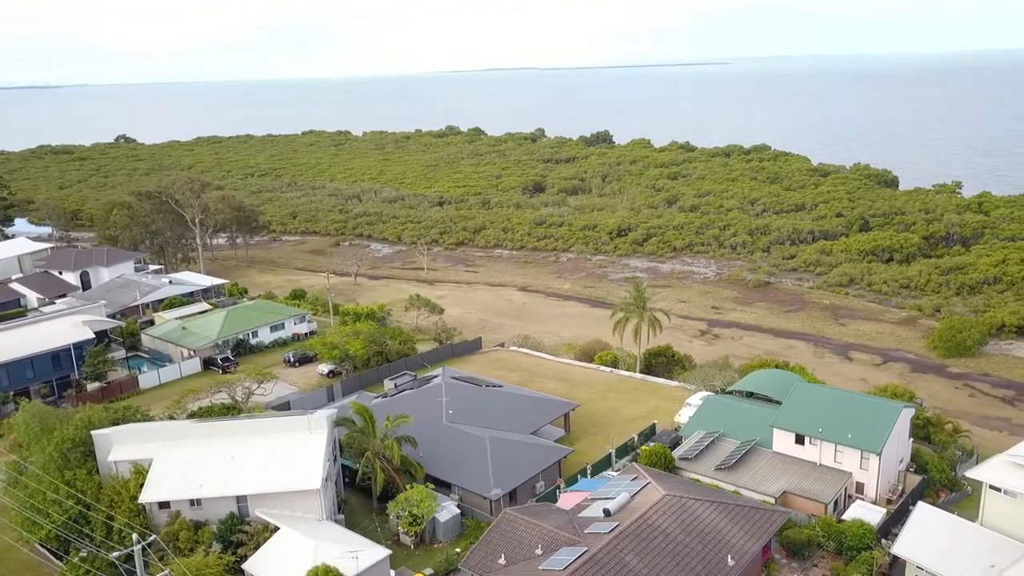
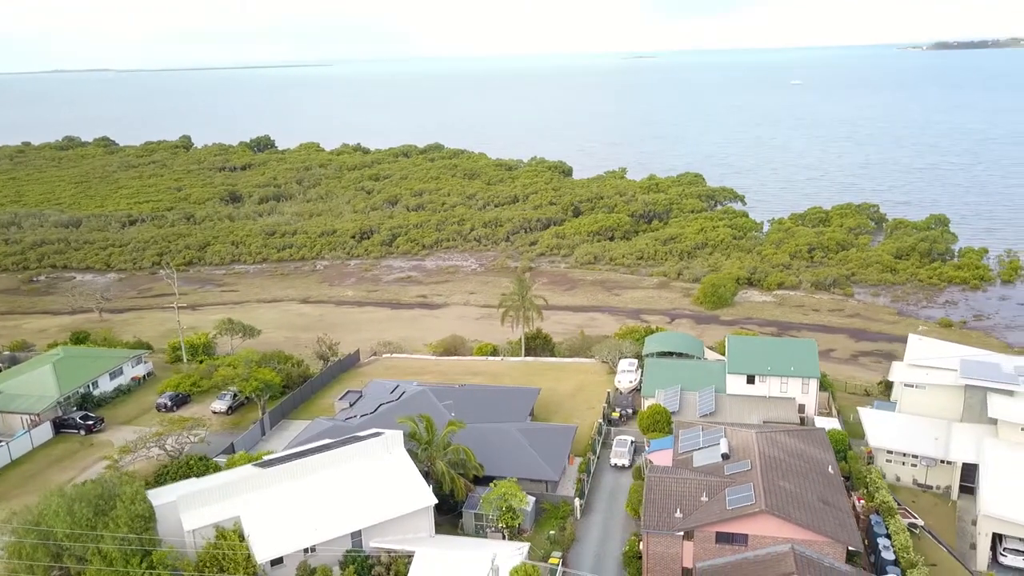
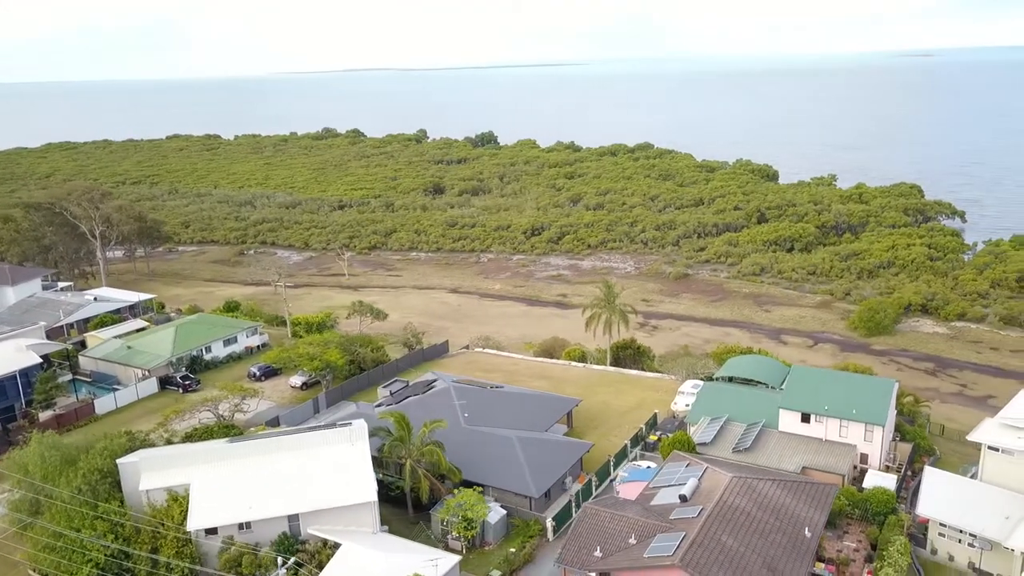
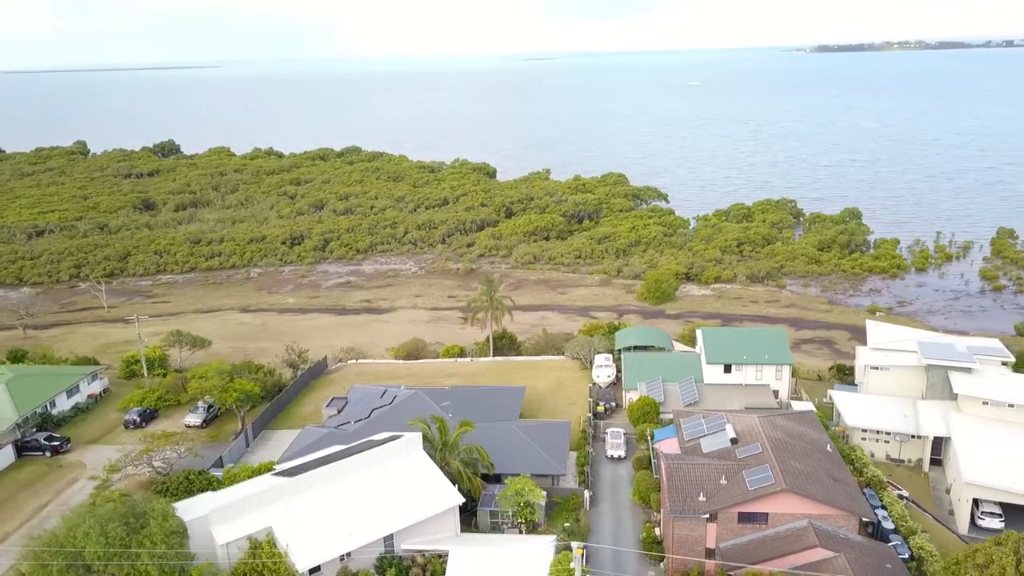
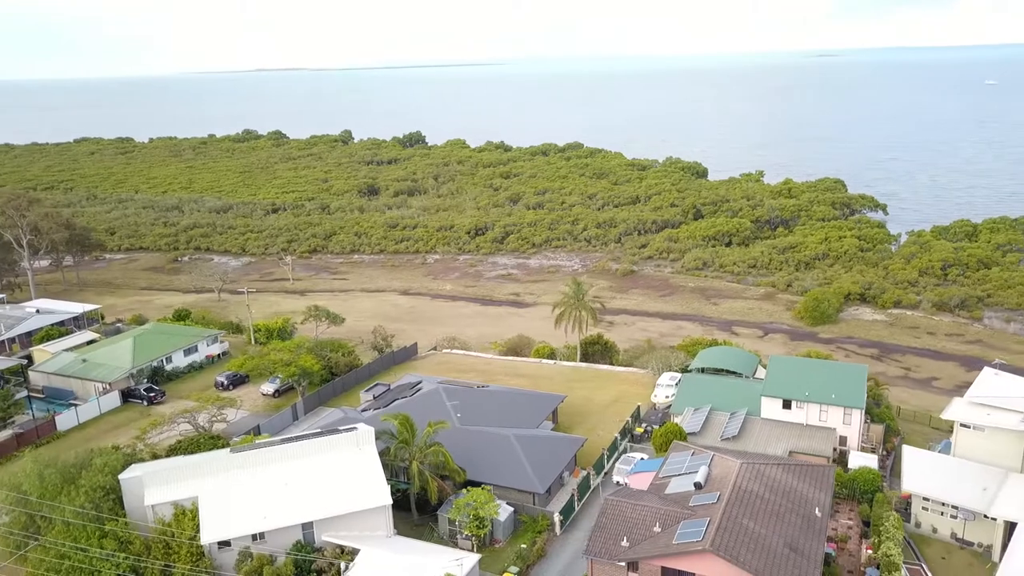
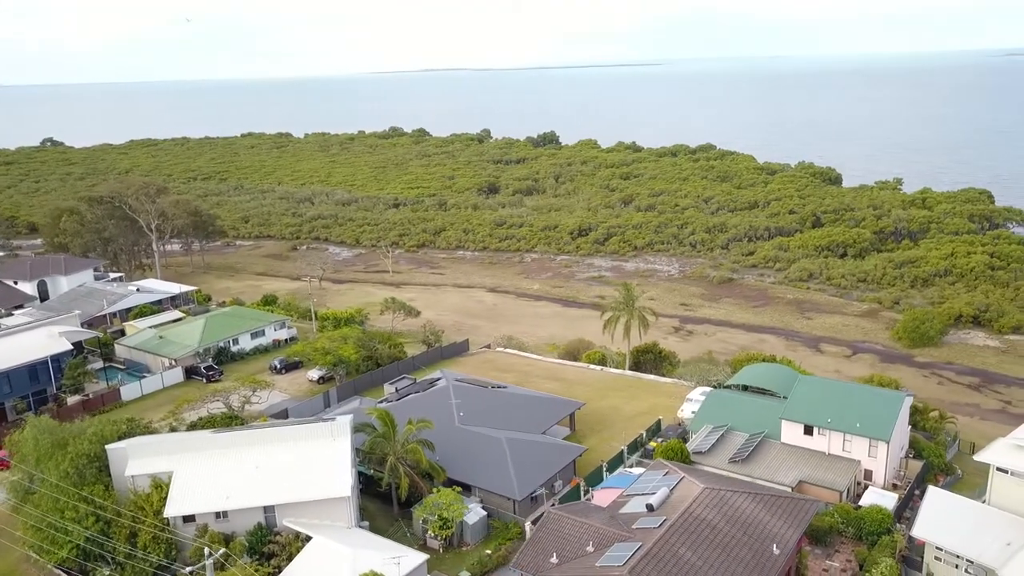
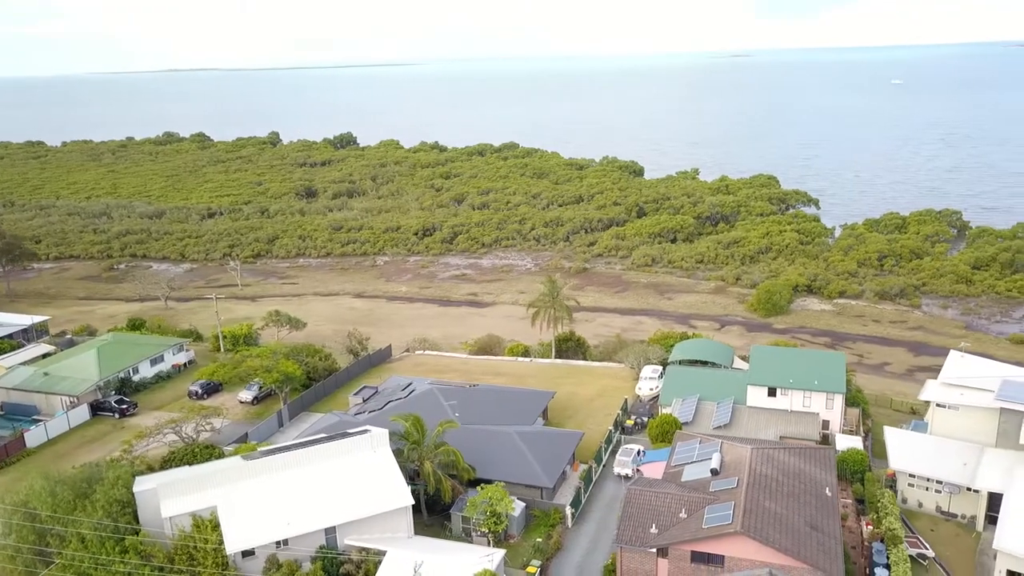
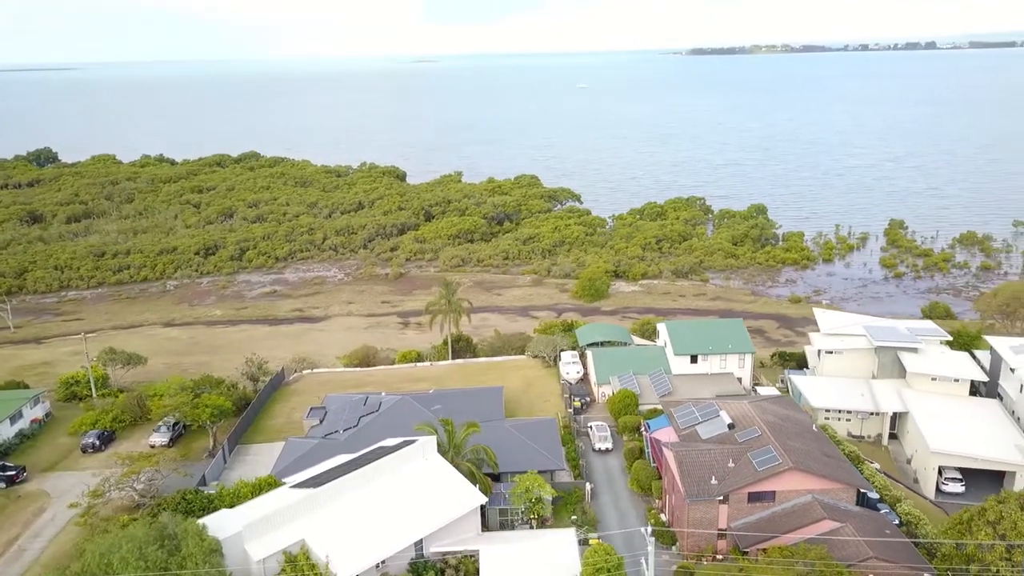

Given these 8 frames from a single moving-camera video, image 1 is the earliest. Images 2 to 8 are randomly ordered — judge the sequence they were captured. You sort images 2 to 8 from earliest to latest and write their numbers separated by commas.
6, 3, 5, 7, 2, 4, 8
